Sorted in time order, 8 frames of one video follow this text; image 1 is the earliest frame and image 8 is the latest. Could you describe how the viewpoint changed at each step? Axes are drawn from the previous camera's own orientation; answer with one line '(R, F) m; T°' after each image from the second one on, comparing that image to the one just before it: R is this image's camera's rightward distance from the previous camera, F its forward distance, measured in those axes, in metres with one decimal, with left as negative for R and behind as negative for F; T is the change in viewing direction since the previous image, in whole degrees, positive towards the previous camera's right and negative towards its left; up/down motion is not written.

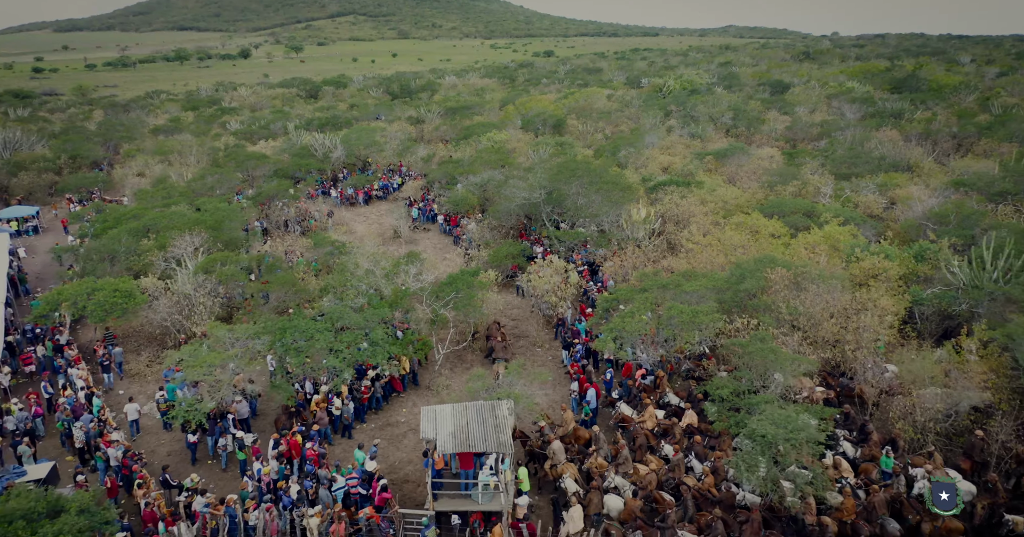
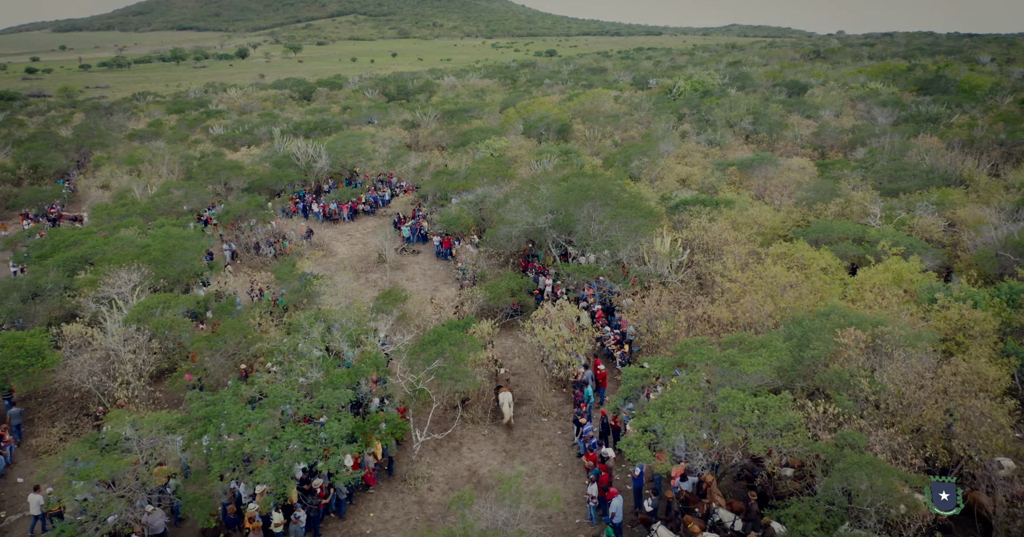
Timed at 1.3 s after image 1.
(+0.1, +5.0) m; 0°
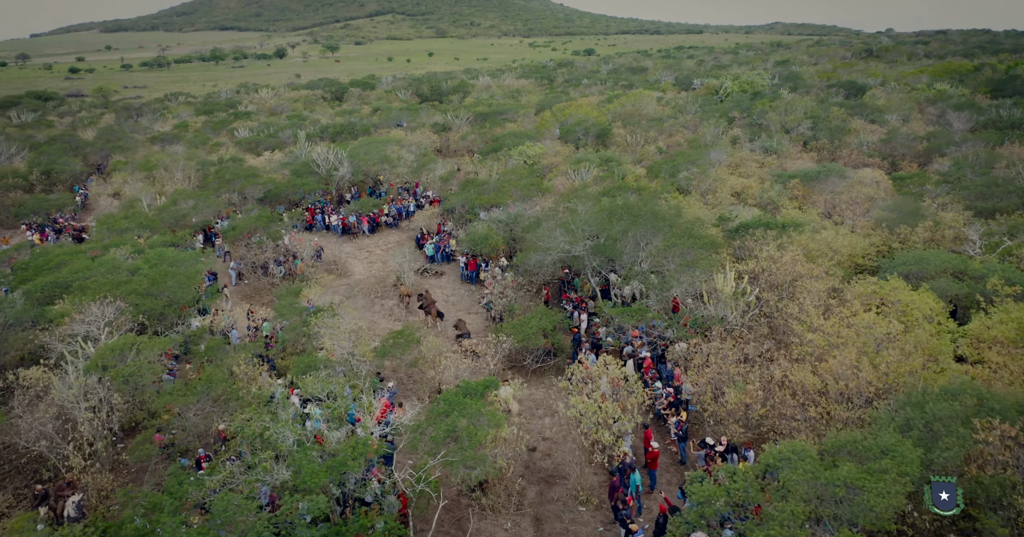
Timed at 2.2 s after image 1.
(0.0, +4.0) m; -3°
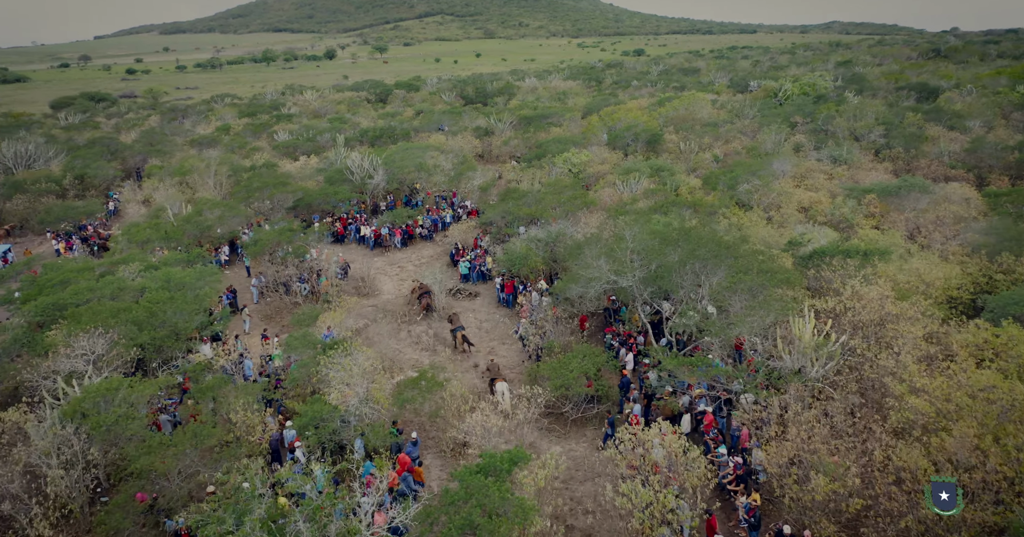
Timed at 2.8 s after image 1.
(+0.1, +3.0) m; -4°
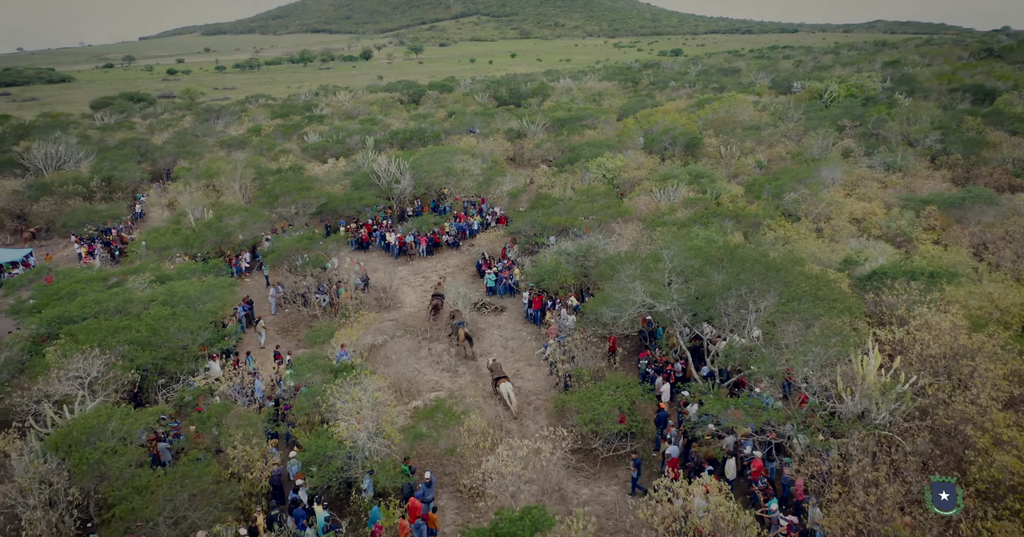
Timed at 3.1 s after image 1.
(+0.2, +1.8) m; -3°
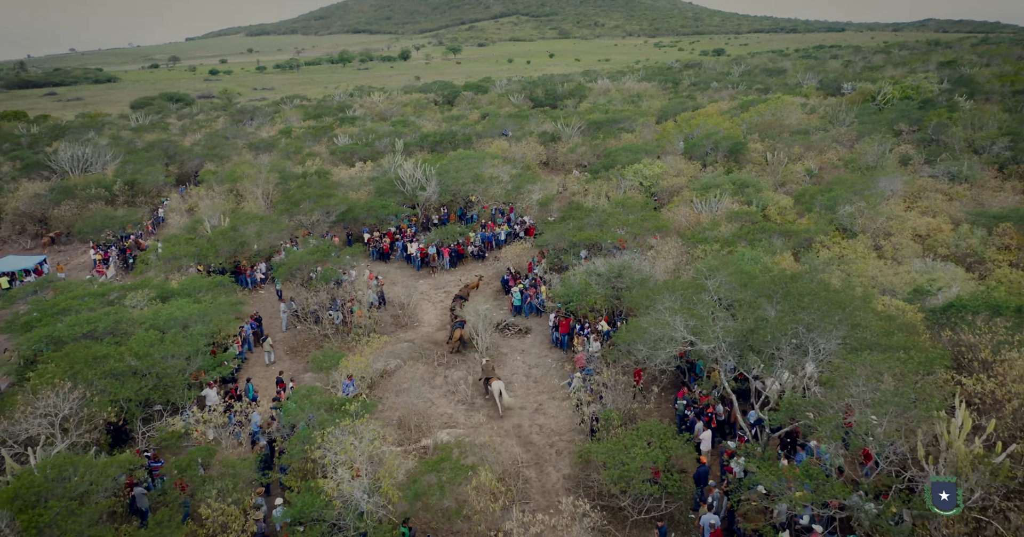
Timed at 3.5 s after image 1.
(+0.4, +2.3) m; -3°
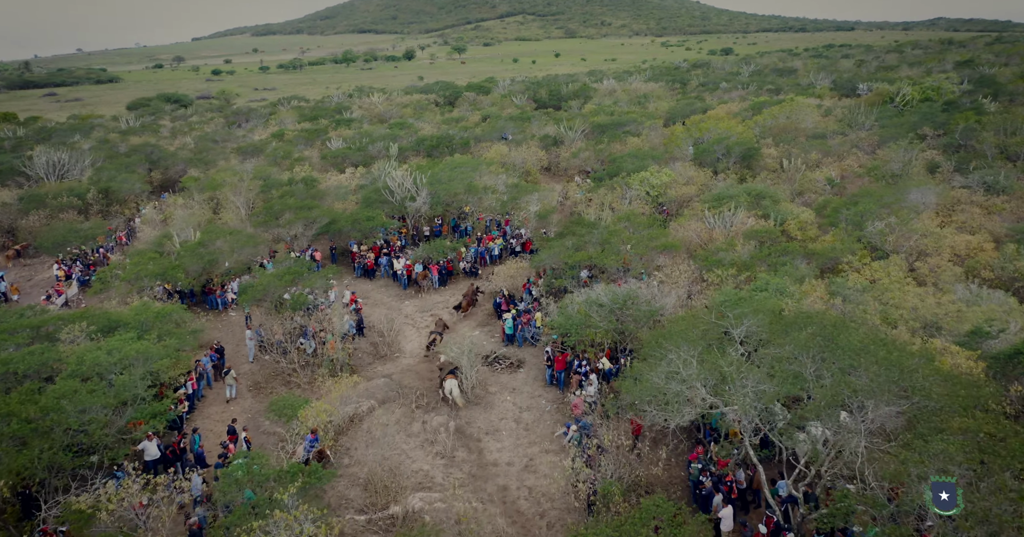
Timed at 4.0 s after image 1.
(+0.5, +2.9) m; -1°
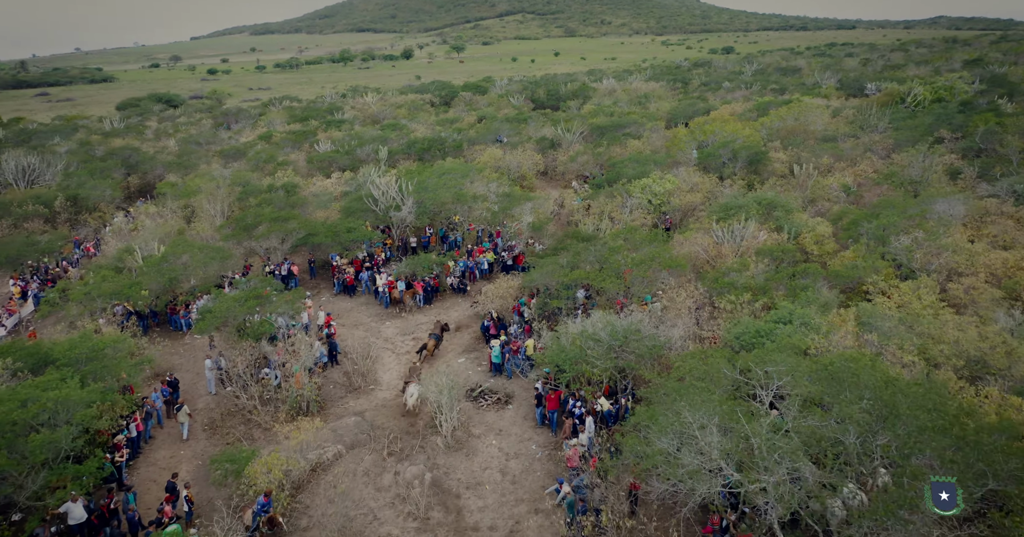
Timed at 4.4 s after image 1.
(+0.4, +2.6) m; 0°
